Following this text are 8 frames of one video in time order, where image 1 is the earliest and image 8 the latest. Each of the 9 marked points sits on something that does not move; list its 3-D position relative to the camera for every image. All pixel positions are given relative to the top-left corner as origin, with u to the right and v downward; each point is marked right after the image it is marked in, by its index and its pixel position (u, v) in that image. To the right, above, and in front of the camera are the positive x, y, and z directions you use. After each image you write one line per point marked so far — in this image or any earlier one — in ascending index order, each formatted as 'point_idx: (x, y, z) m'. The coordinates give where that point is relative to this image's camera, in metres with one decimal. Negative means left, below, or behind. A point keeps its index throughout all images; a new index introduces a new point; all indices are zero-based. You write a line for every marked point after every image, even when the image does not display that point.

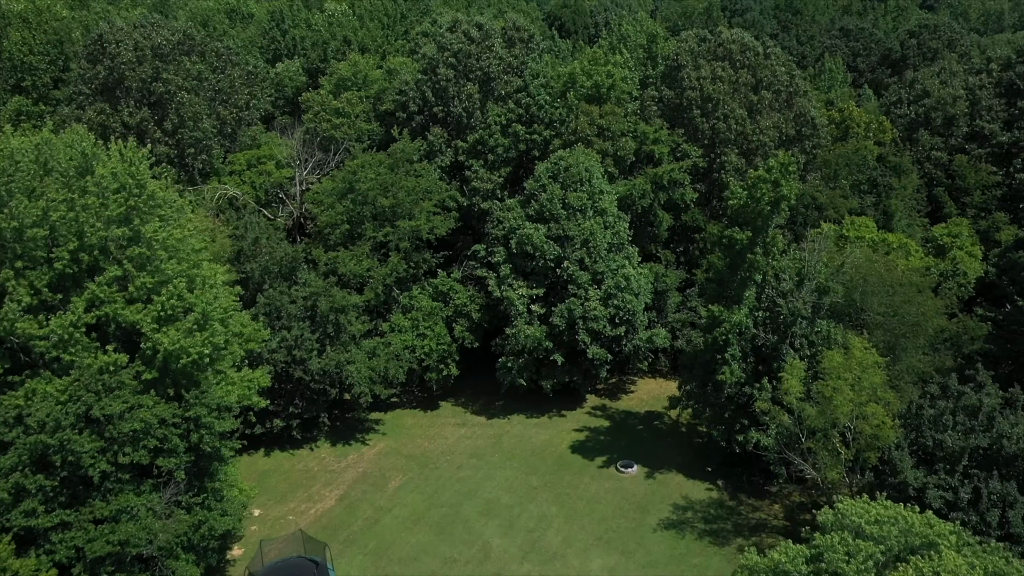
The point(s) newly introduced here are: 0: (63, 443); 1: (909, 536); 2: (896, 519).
0: (-10.6, -3.7, +19.3) m
1: (+8.1, -5.0, +16.5) m
2: (+8.0, -4.8, +16.9) m
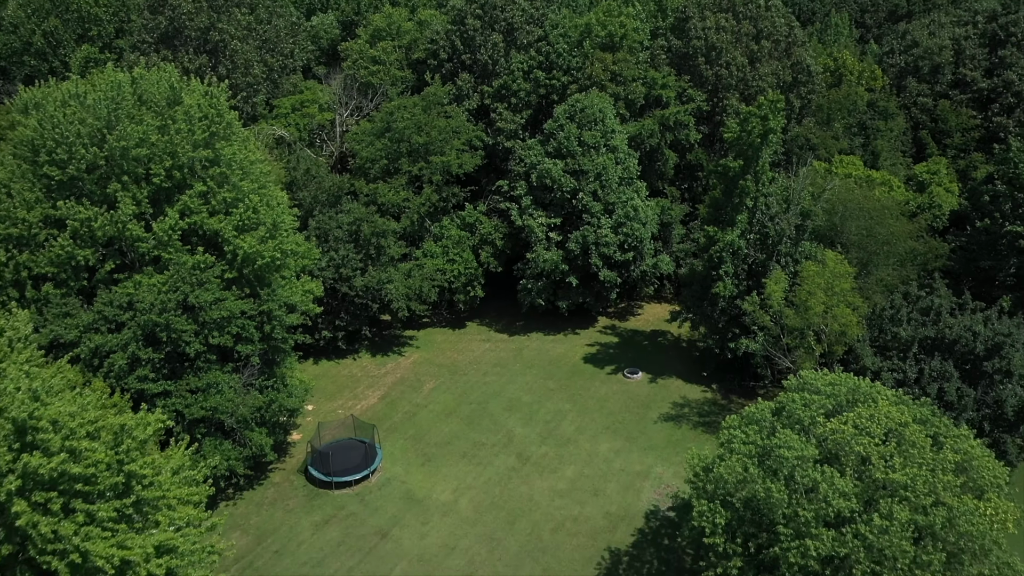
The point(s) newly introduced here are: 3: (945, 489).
0: (-10.0, -1.0, +23.5) m
1: (+8.6, -2.6, +20.4) m
2: (+8.6, -2.4, +20.8) m
3: (+9.5, -4.4, +17.7) m
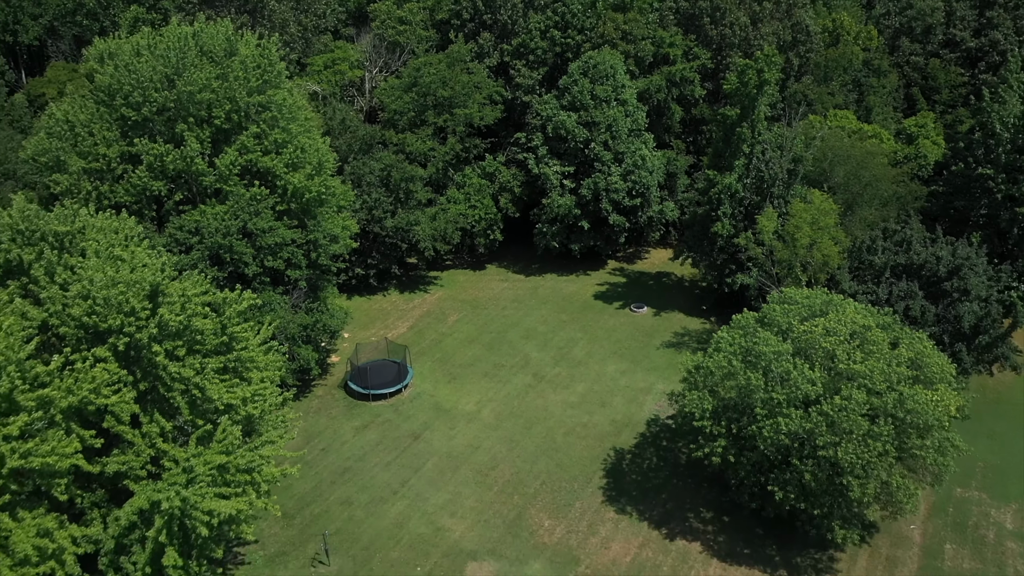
0: (-9.4, +1.4, +26.9) m
1: (+9.2, -0.4, +23.6) m
2: (+9.2, -0.2, +24.0) m
3: (+10.0, -2.3, +20.9) m
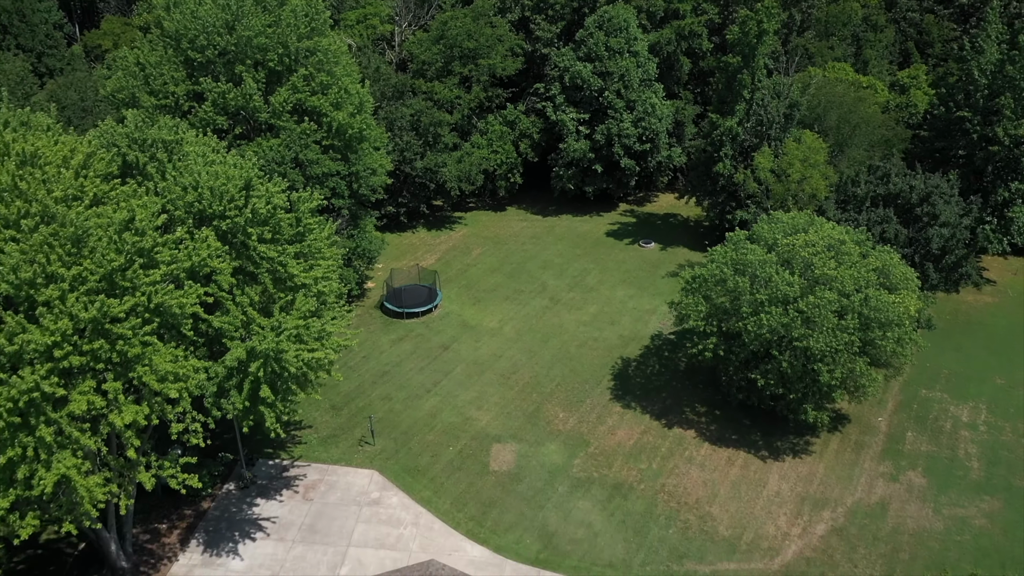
0: (-8.6, +4.3, +30.5) m
1: (+9.9, +2.2, +27.0) m
2: (+9.9, +2.4, +27.3) m
3: (+10.6, +0.2, +24.3) m
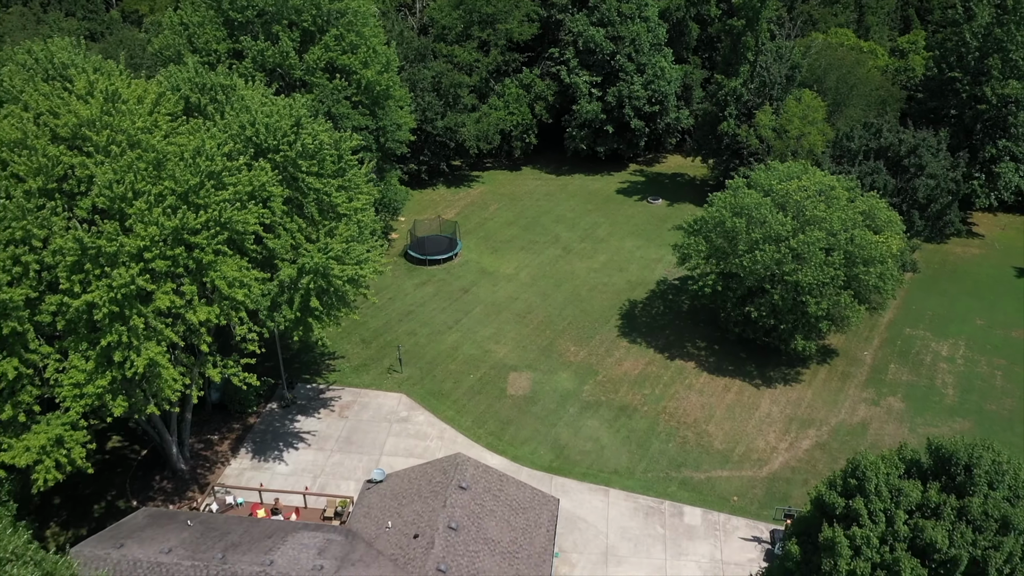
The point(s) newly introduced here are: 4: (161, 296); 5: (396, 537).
0: (-7.9, +6.6, +32.9) m
1: (+10.5, +4.2, +29.2) m
2: (+10.5, +4.5, +29.6) m
3: (+11.2, +2.2, +26.6) m
4: (-7.6, -0.1, +17.4) m
5: (-2.8, -5.9, +19.3) m
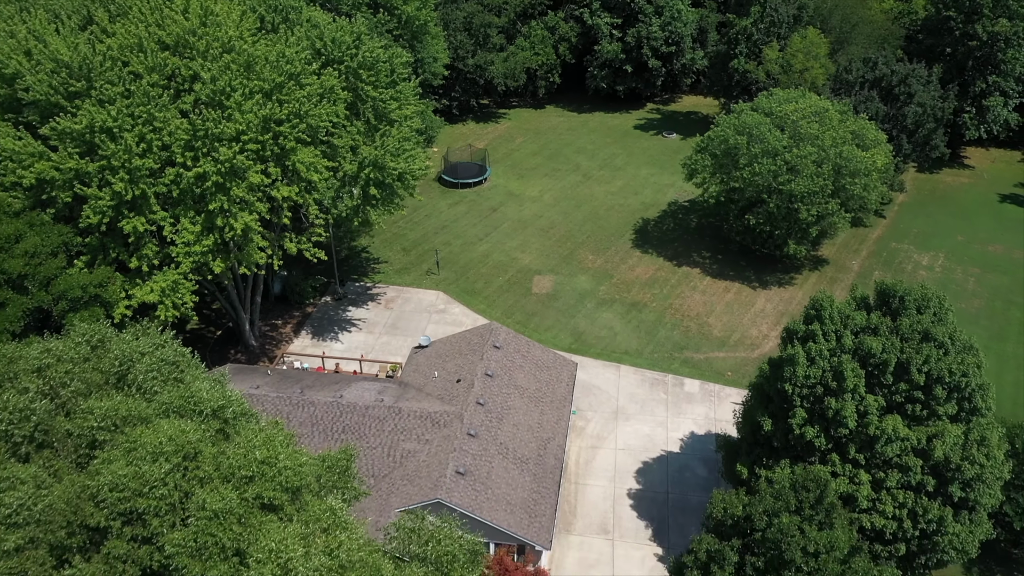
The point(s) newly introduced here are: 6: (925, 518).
0: (-6.7, +10.4, +36.4) m
1: (+11.6, +7.7, +32.4) m
2: (+11.6, +7.9, +32.8) m
3: (+12.2, +5.5, +29.9) m
4: (-6.8, +3.0, +21.2) m
5: (-2.0, -2.7, +23.2) m
6: (+8.4, -4.6, +16.4) m
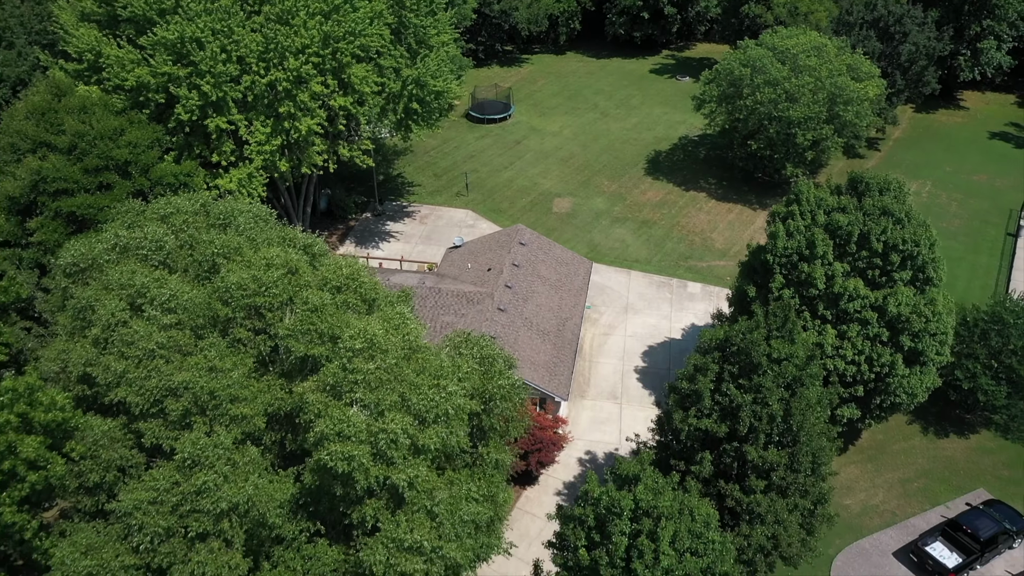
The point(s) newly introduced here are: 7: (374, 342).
0: (-5.5, +14.2, +39.5) m
1: (+12.7, +11.1, +35.3) m
2: (+12.7, +11.4, +35.6) m
3: (+13.2, +8.8, +32.8) m
4: (-6.0, +6.3, +24.6) m
5: (-1.3, +0.5, +26.7) m
6: (+9.0, -1.8, +19.8) m
7: (-2.5, -1.0, +14.7) m
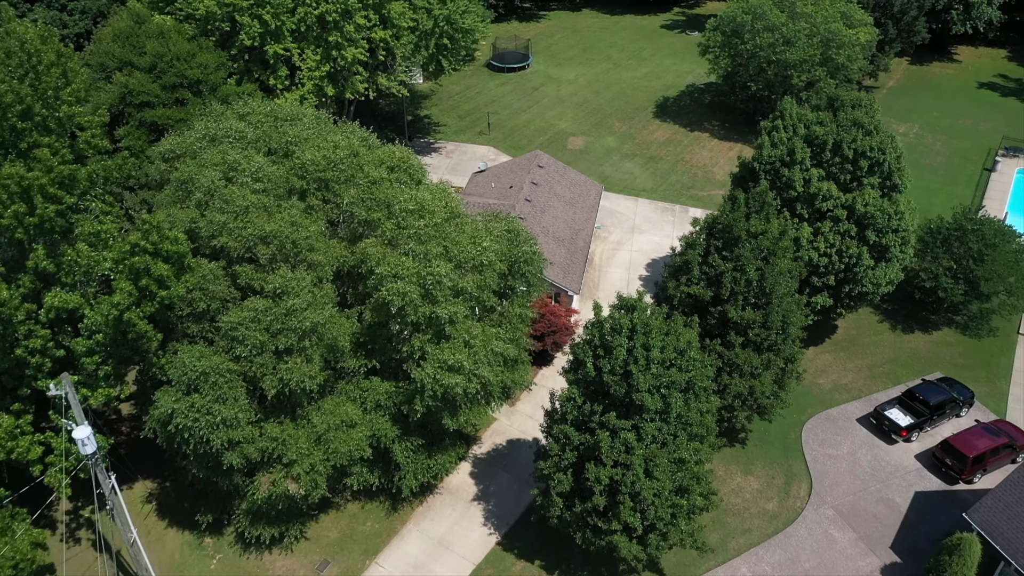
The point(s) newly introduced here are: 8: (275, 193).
0: (-4.4, +17.8, +42.5) m
1: (+13.6, +14.3, +38.1) m
2: (+13.7, +14.6, +38.4) m
3: (+14.1, +11.9, +35.7) m
4: (-5.2, +9.4, +27.8) m
5: (-0.5, +3.7, +30.0) m
6: (+9.6, +1.0, +23.0) m
7: (-2.0, +1.8, +18.1) m
8: (-5.3, +2.2, +18.2) m
